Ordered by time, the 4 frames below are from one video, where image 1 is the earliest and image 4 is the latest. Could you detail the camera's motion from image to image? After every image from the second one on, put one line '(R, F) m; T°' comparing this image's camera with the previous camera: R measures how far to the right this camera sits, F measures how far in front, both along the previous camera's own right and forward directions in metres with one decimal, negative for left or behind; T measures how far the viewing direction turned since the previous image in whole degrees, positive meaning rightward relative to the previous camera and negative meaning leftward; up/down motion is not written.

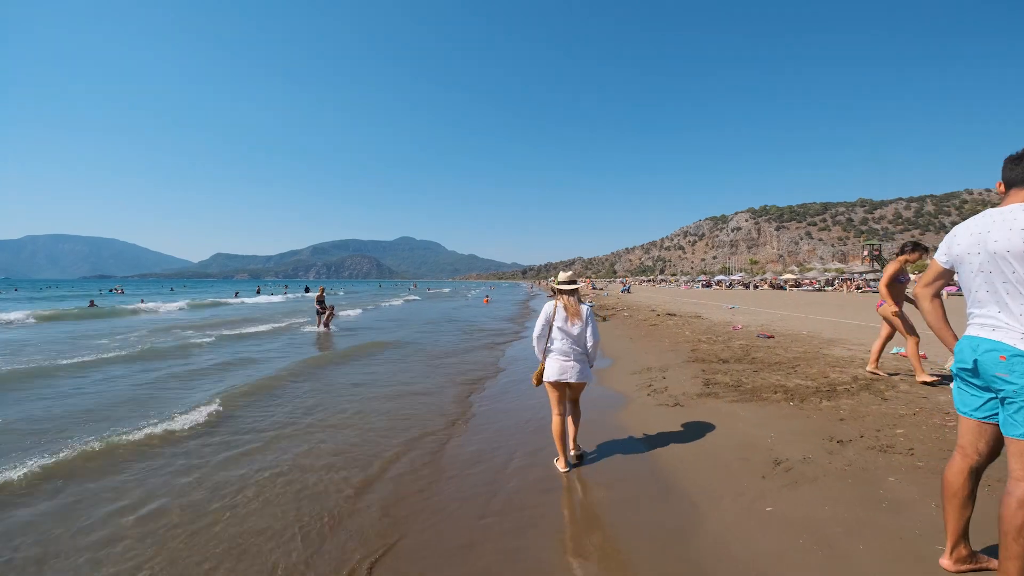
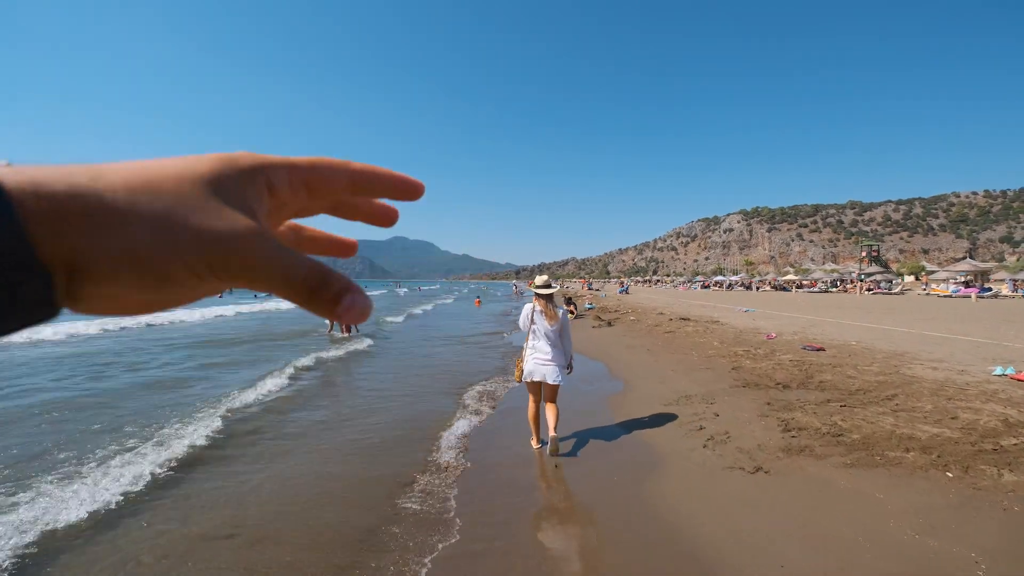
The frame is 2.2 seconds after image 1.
(0.0, +2.1) m; +1°
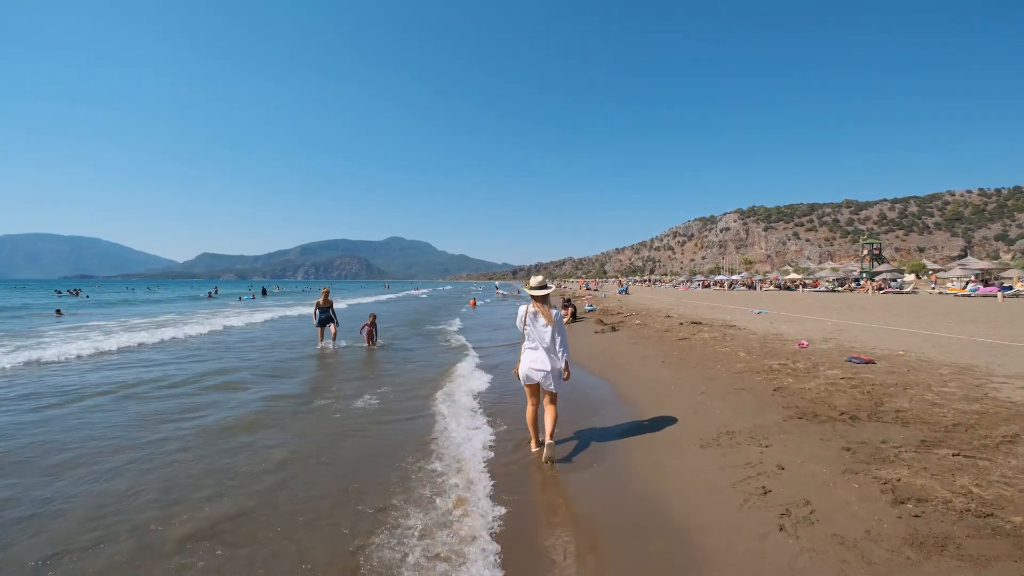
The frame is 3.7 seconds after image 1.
(+0.1, +1.5) m; 0°
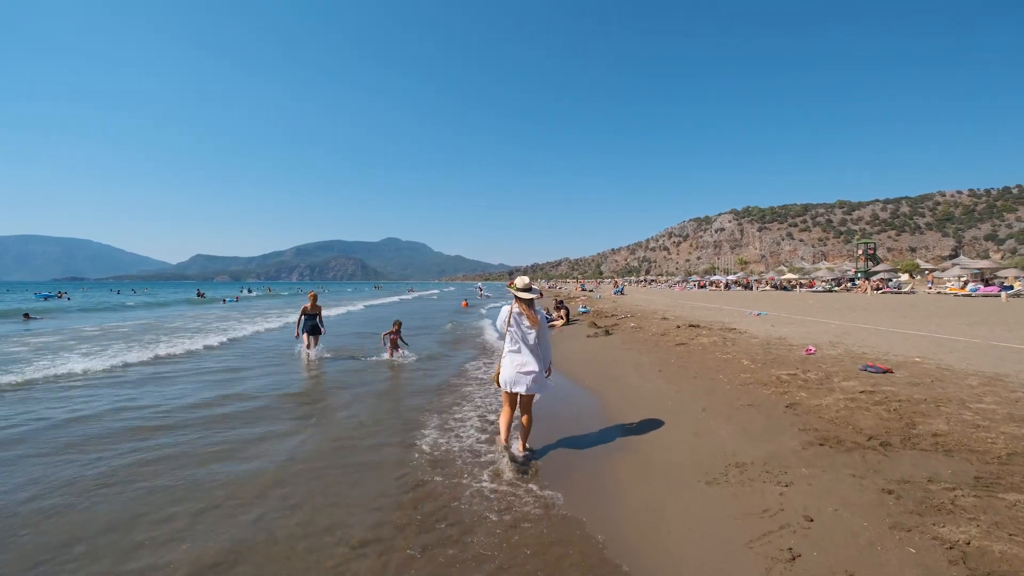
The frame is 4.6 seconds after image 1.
(+0.3, +0.8) m; +1°
